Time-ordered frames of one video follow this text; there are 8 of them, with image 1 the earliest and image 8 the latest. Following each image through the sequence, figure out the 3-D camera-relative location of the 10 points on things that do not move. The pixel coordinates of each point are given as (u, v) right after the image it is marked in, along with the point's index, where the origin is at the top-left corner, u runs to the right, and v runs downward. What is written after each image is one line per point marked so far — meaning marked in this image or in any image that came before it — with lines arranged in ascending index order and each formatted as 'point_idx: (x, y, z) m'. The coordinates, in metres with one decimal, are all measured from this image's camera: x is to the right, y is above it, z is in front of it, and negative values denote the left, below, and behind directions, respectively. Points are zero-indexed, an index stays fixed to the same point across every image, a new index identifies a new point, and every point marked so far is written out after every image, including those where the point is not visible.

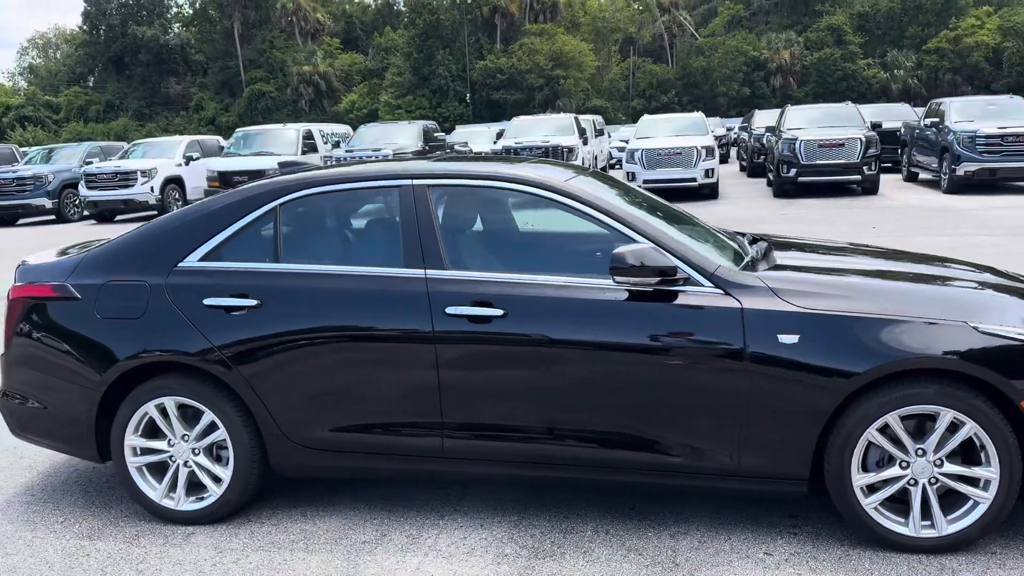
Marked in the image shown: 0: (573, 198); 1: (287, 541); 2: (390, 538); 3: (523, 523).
0: (+0.3, +0.4, +3.8) m
1: (-1.0, -1.1, +3.8) m
2: (-0.5, -1.1, +3.8) m
3: (+0.1, -1.0, +3.9) m
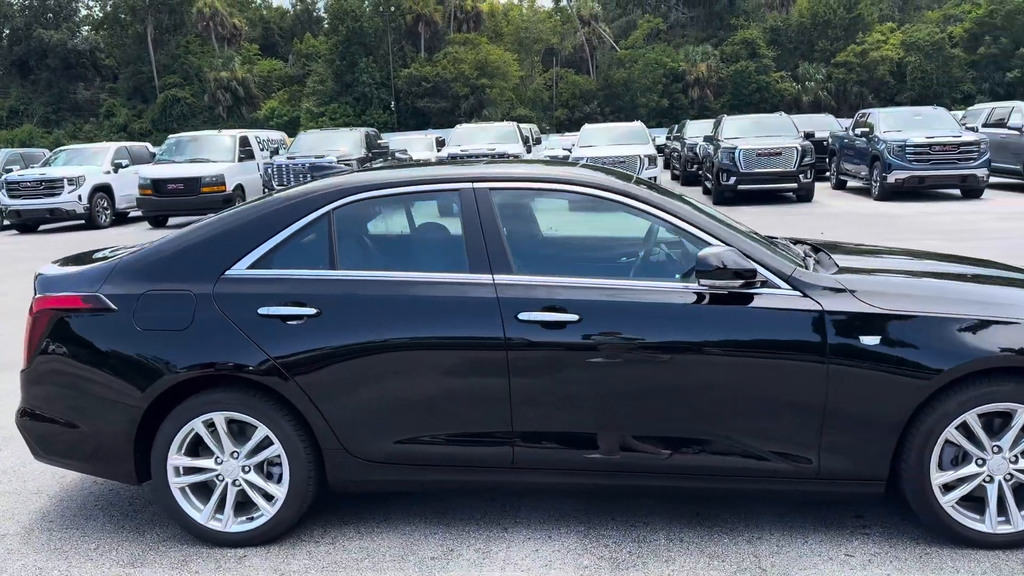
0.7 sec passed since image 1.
0: (+0.5, +0.4, +3.8) m
1: (-0.7, -1.1, +3.7) m
2: (-0.2, -1.1, +3.7) m
3: (+0.3, -1.1, +3.8) m
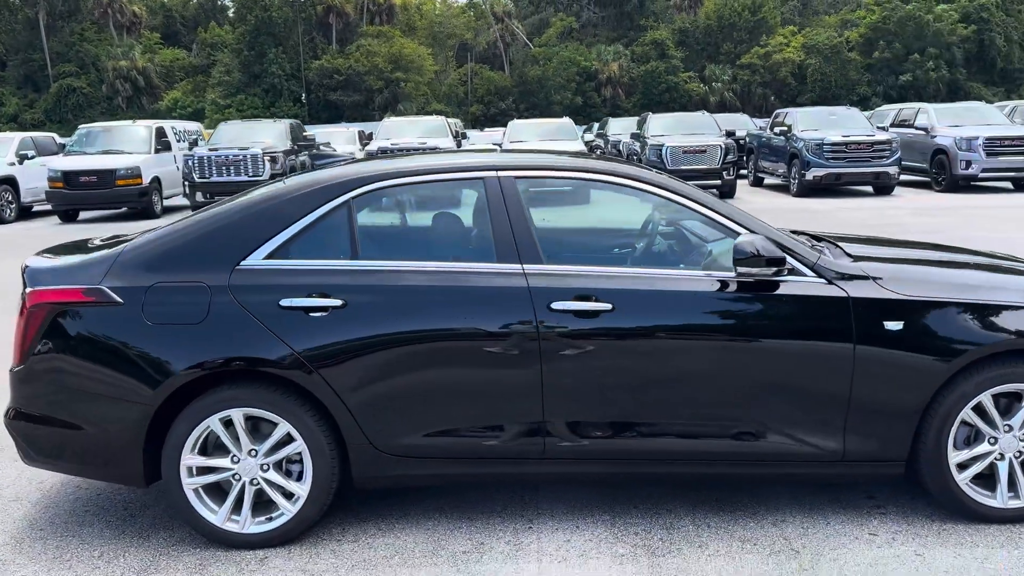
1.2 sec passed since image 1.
0: (+0.7, +0.5, +3.8) m
1: (-0.5, -1.1, +3.6) m
2: (-0.1, -1.1, +3.6) m
3: (+0.5, -1.0, +3.8) m
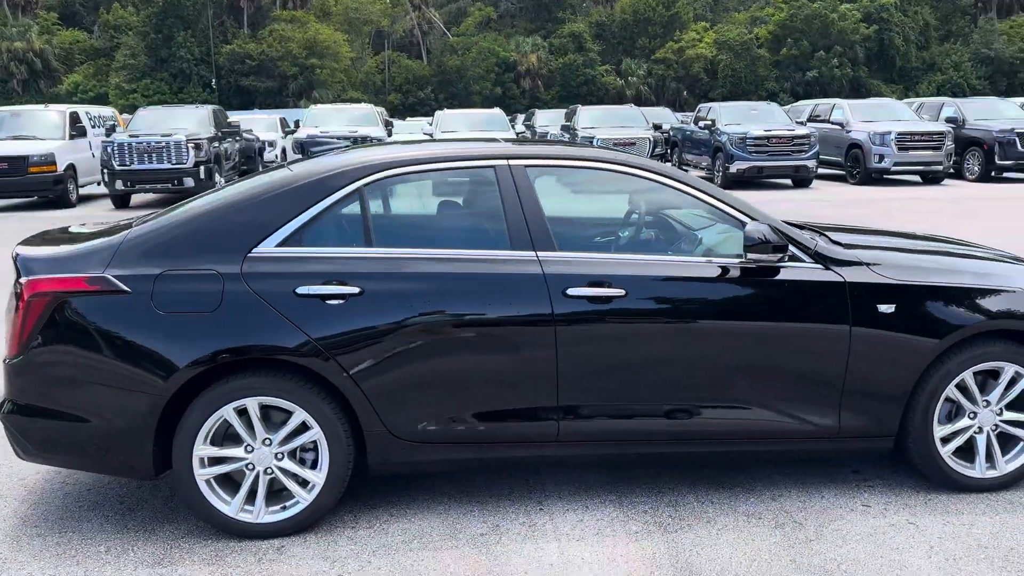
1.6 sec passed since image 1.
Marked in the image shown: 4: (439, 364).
0: (+0.7, +0.5, +4.0) m
1: (-0.5, -1.0, +3.6) m
2: (0.0, -1.0, +3.7) m
3: (+0.5, -0.9, +3.9) m
4: (-0.3, -0.3, +3.7) m
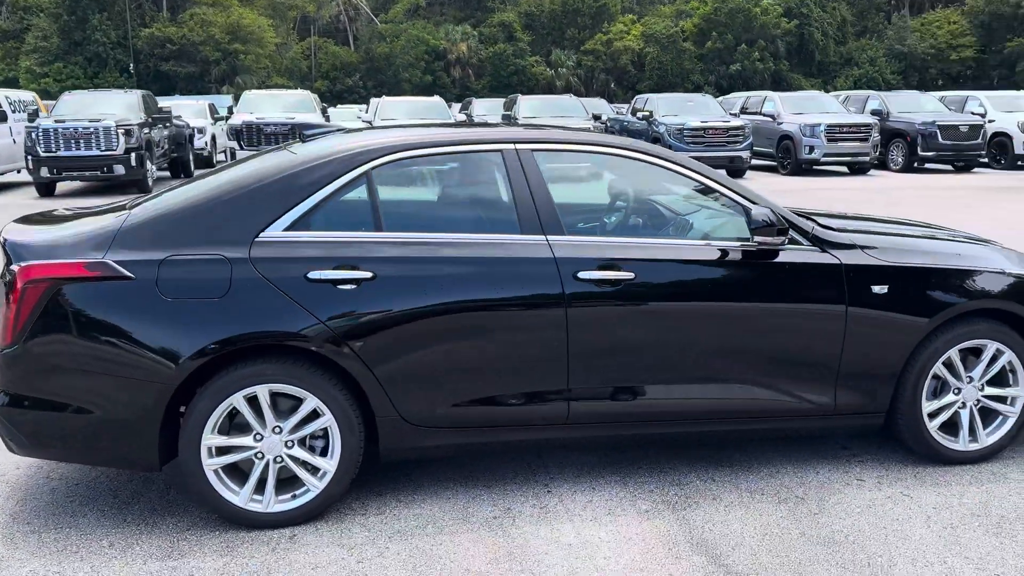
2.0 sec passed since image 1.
0: (+0.7, +0.6, +4.0) m
1: (-0.4, -1.0, +3.6) m
2: (0.0, -0.9, +3.7) m
3: (+0.5, -0.9, +4.0) m
4: (-0.3, -0.3, +3.6) m
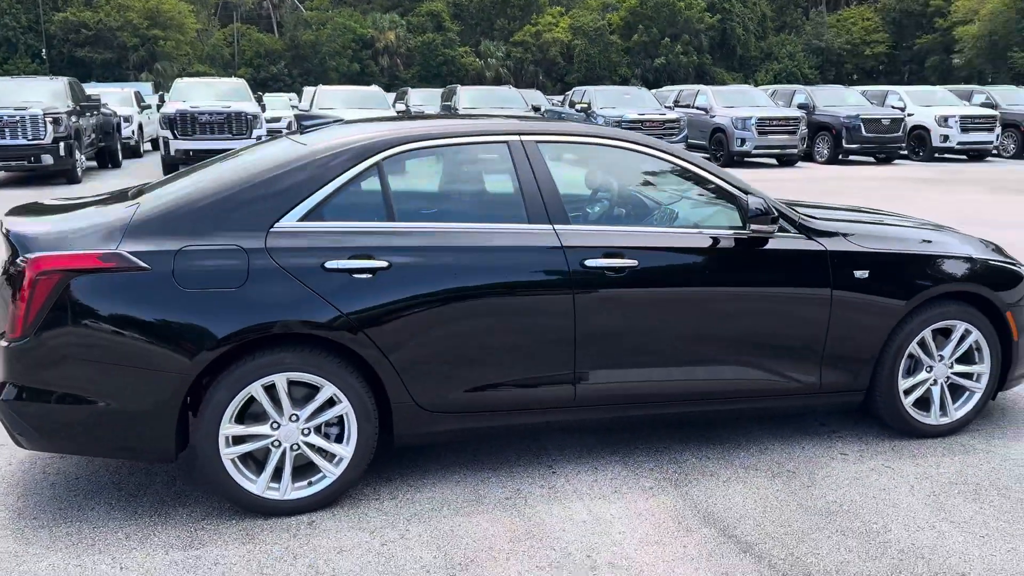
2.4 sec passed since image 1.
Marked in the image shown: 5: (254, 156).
0: (+0.7, +0.7, +4.2) m
1: (-0.3, -0.9, +3.7) m
2: (+0.1, -0.9, +3.8) m
3: (+0.6, -0.8, +4.2) m
4: (-0.2, -0.2, +3.7) m
5: (-1.2, +0.6, +4.0) m
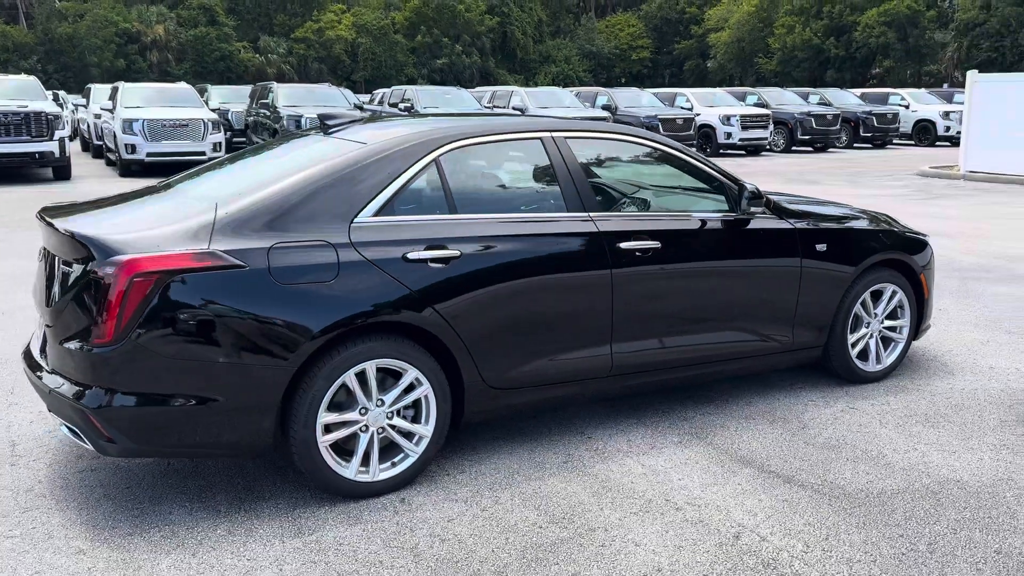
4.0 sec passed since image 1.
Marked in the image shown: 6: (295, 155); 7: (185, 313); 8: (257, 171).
0: (+0.8, +0.8, +4.7) m
1: (0.0, -0.9, +4.0) m
2: (+0.3, -0.8, +4.2) m
3: (+0.7, -0.7, +4.7) m
4: (0.0, -0.1, +4.1) m
5: (-1.0, +0.6, +4.1) m
6: (-1.0, +0.6, +4.1) m
7: (-1.3, -0.1, +3.4) m
8: (-1.2, +0.5, +4.1) m
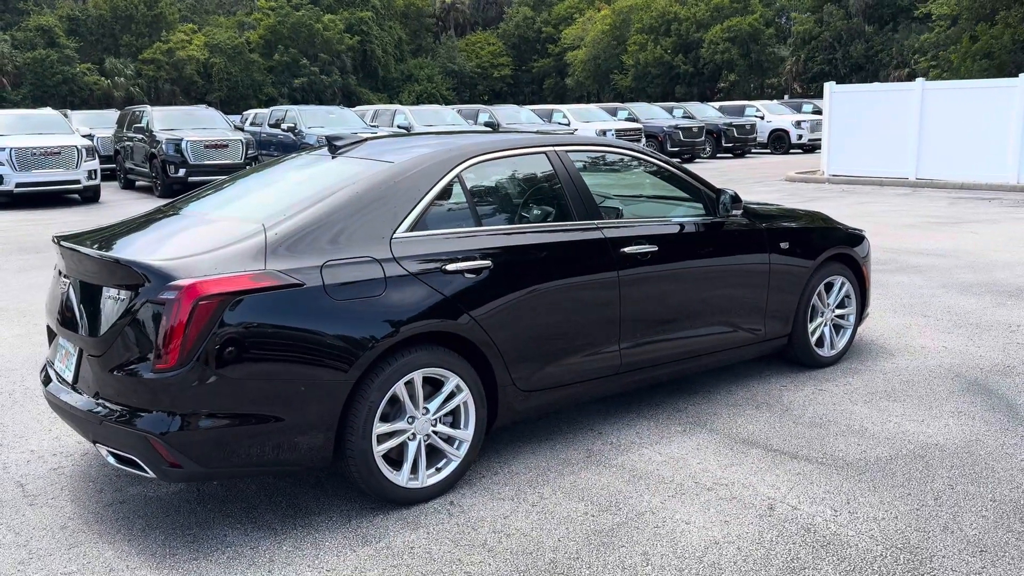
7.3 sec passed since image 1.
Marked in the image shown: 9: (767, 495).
0: (+0.8, +0.8, +5.0) m
1: (+0.1, -0.9, +4.2) m
2: (+0.4, -0.8, +4.5) m
3: (+0.8, -0.7, +5.0) m
4: (+0.2, -0.2, +4.3) m
5: (-0.9, +0.5, +4.1) m
6: (-1.0, +0.5, +4.2) m
7: (-1.0, -0.2, +3.4) m
8: (-1.1, +0.4, +4.1) m
9: (+1.1, -0.9, +3.9) m
